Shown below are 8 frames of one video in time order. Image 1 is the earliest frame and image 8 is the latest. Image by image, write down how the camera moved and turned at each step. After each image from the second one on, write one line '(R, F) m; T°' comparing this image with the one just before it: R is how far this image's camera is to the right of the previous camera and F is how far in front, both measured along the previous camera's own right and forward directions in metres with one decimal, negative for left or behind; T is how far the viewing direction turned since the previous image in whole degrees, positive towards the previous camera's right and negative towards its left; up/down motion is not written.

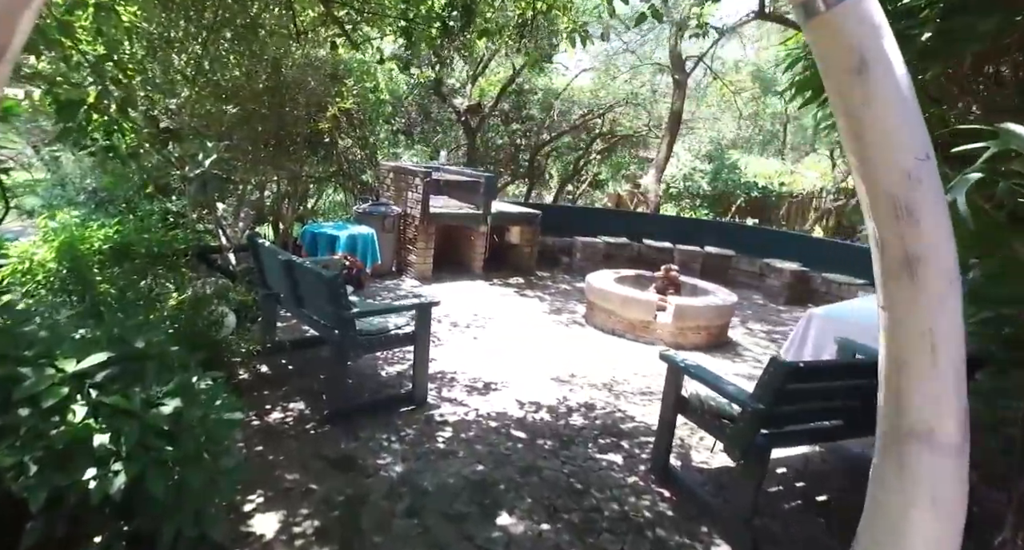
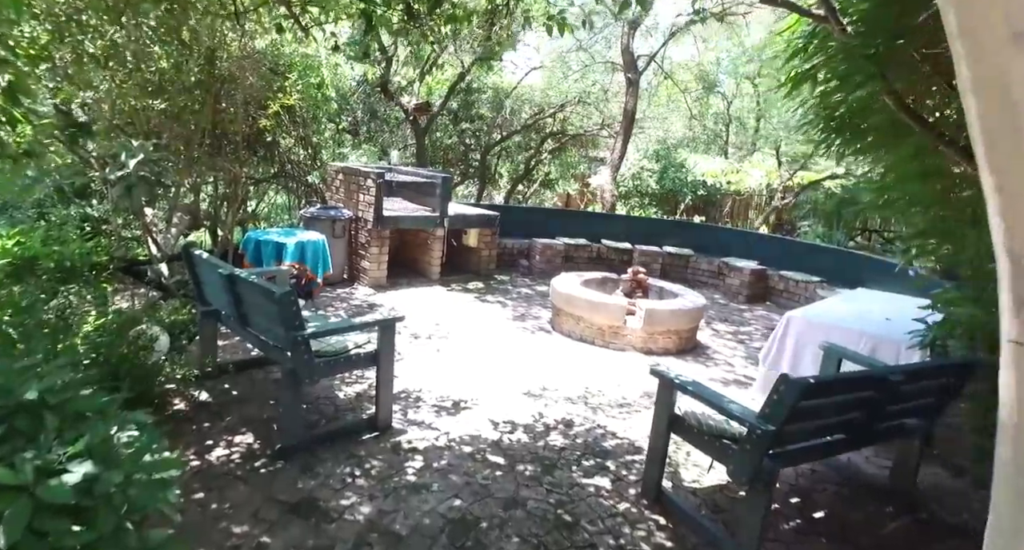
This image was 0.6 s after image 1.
(-0.1, +0.3) m; +5°
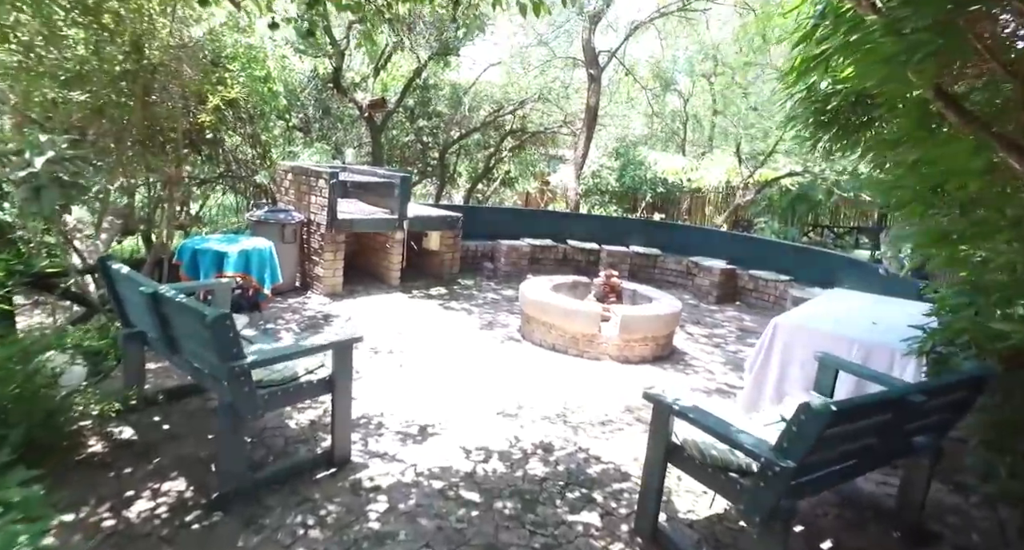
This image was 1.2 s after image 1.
(-0.1, +0.4) m; +4°
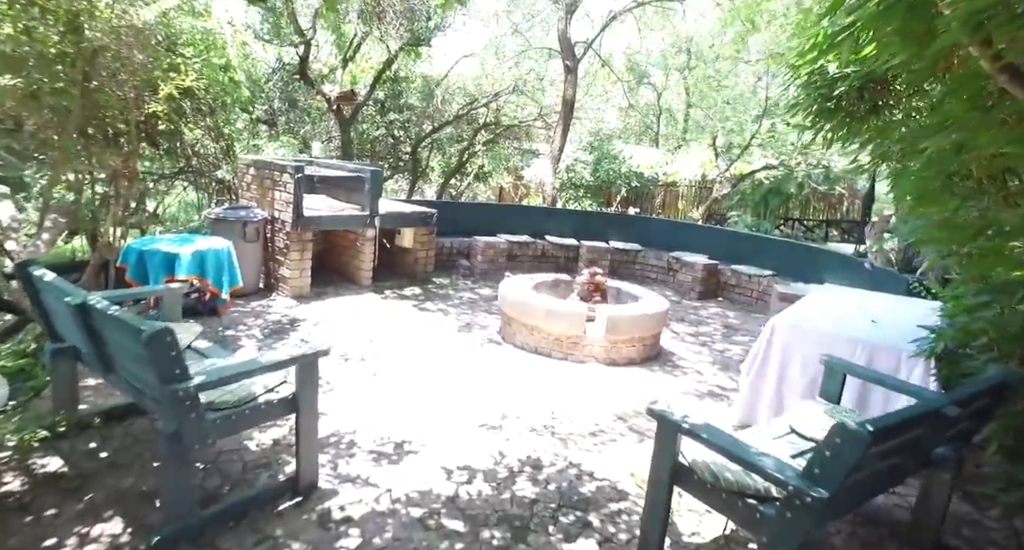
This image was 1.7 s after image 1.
(-0.1, +0.3) m; +3°
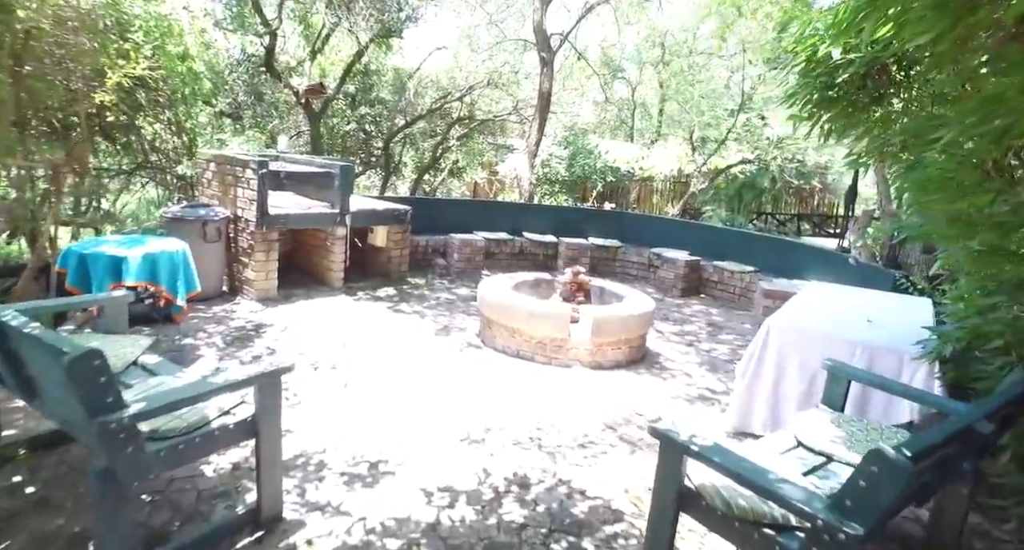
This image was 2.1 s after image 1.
(0.0, +0.3) m; +2°
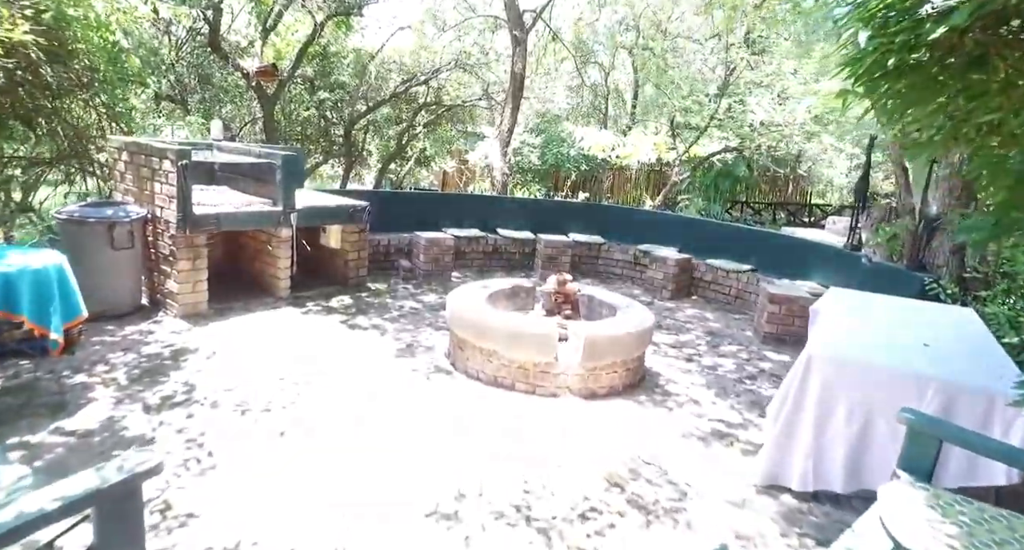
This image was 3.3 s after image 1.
(0.0, +0.8) m; +3°
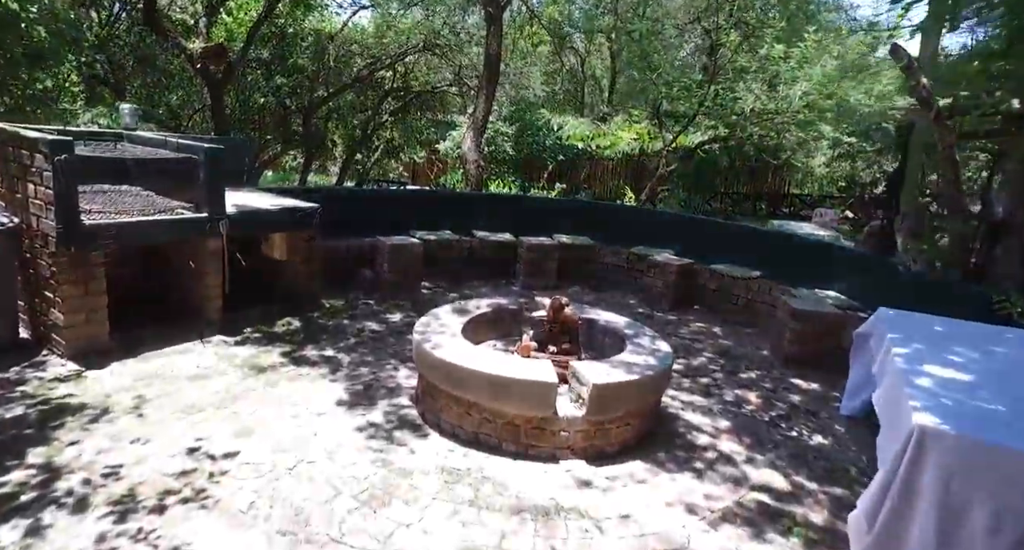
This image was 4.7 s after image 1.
(-0.1, +0.9) m; +3°
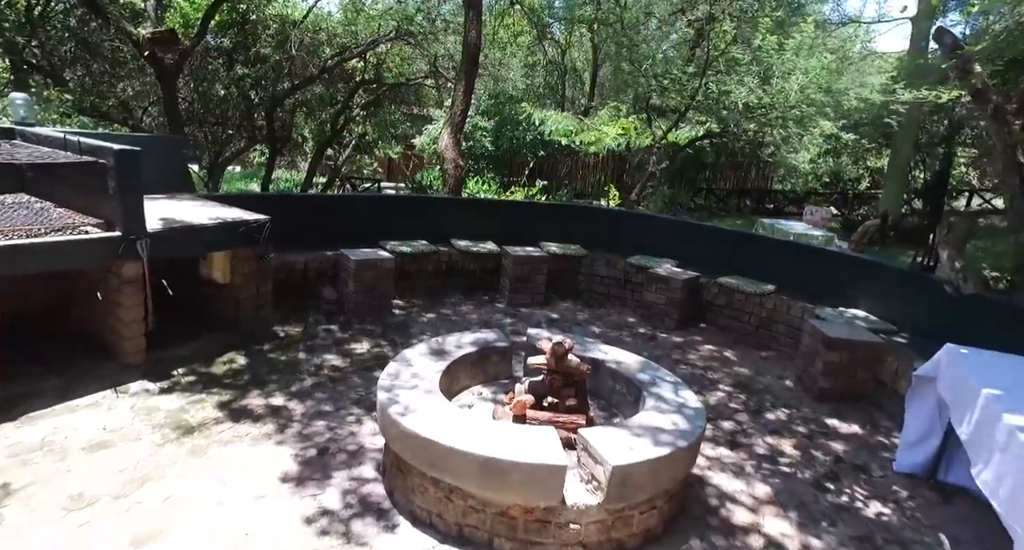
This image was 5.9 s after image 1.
(-0.1, +0.7) m; +2°
